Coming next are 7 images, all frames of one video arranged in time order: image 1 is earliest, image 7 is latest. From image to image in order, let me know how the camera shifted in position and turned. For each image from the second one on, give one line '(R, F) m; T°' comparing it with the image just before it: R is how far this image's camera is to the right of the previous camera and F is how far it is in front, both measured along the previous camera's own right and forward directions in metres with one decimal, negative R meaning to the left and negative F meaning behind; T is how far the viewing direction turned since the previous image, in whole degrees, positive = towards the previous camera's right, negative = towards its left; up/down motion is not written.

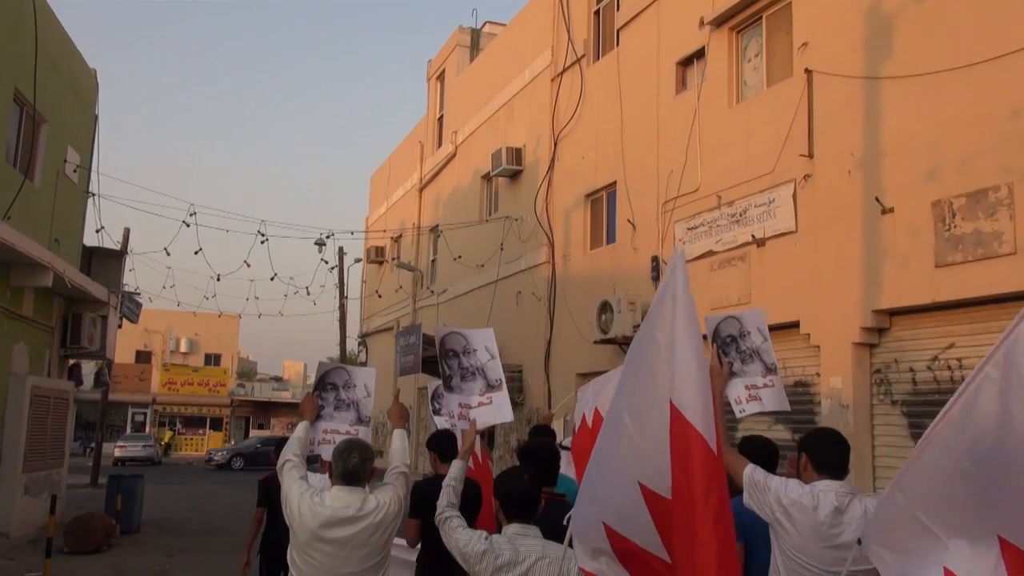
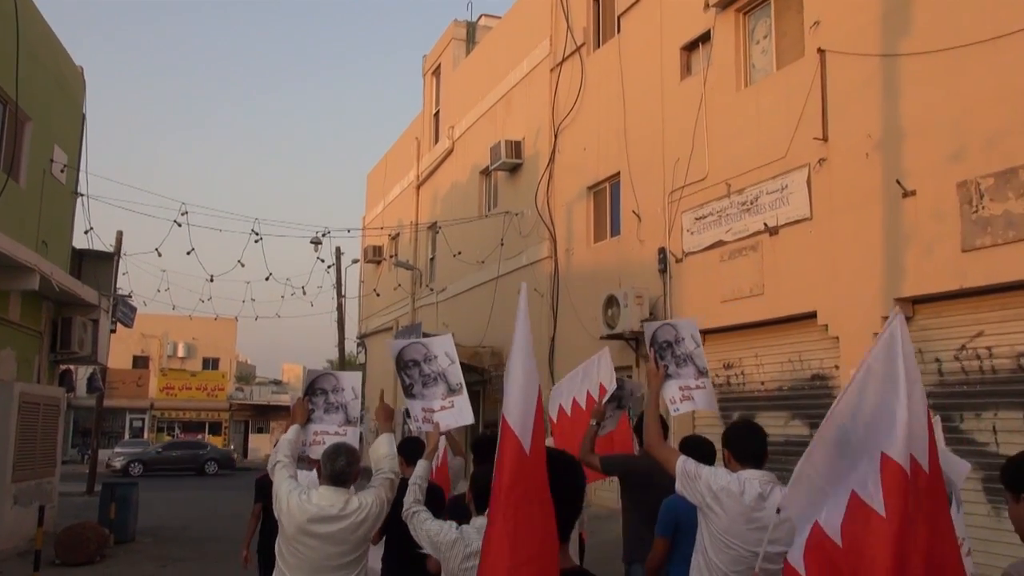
(-0.1, +0.4) m; 0°
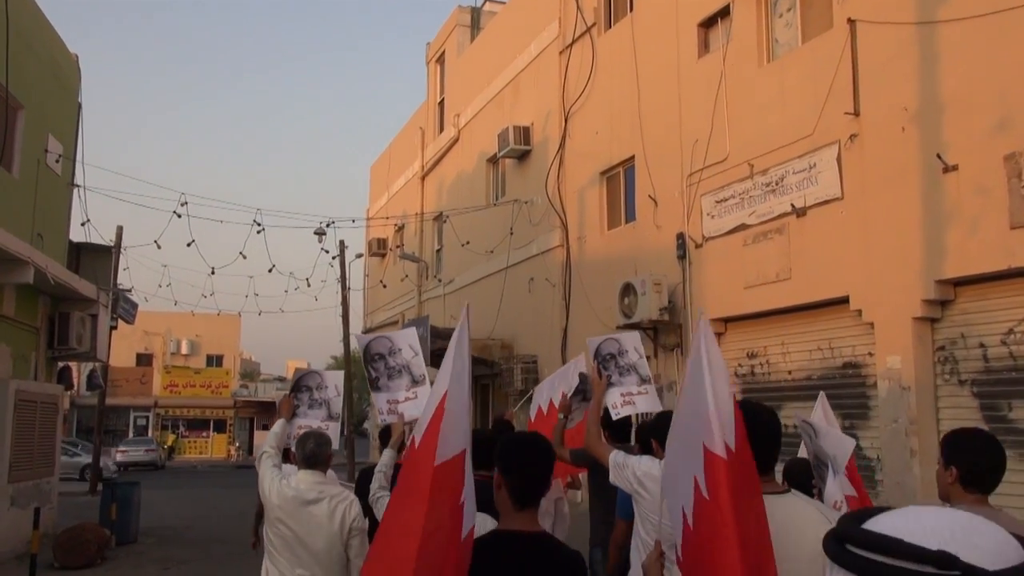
(-0.1, +0.4) m; 0°
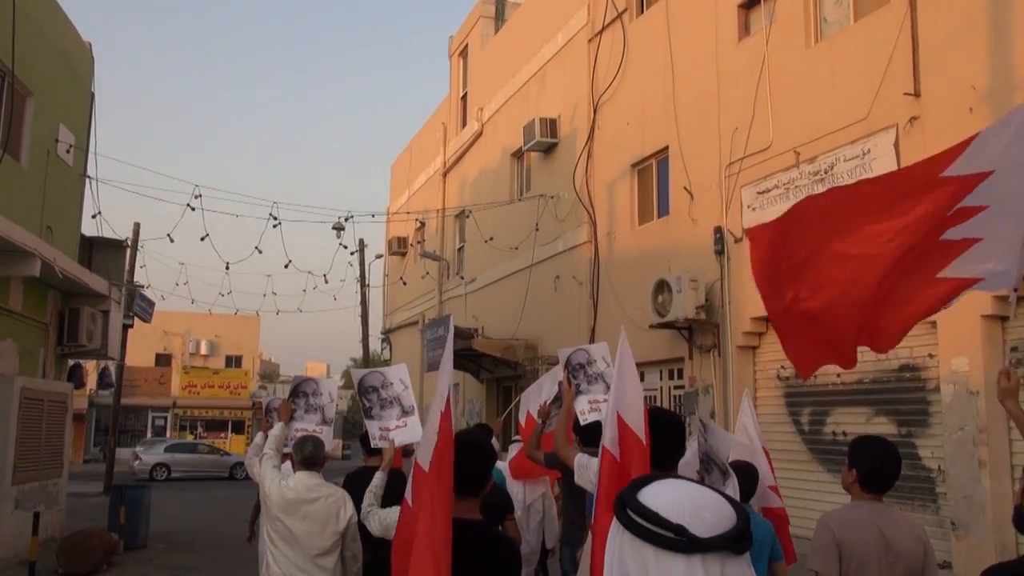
(-0.1, +0.6) m; -1°
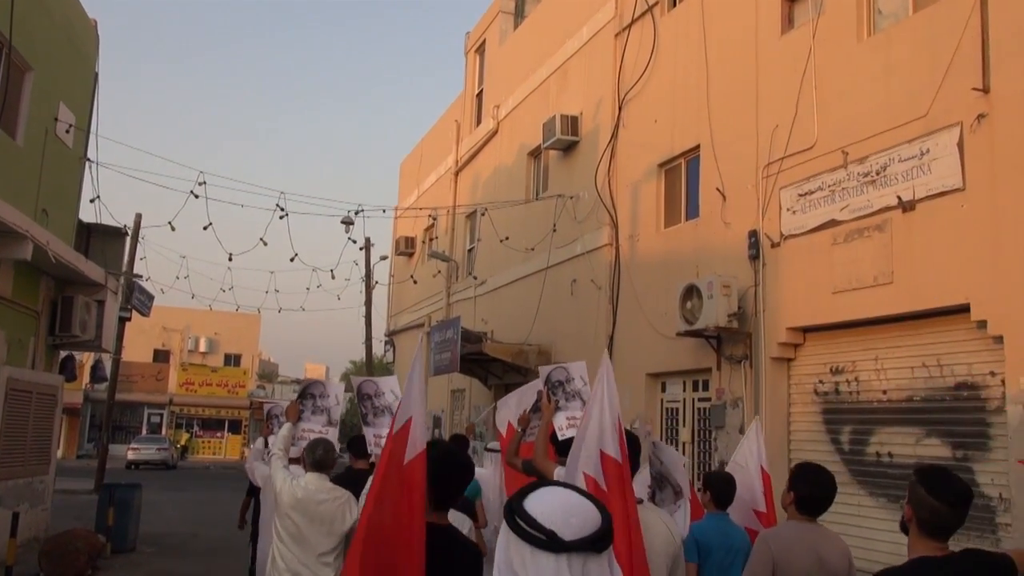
(-0.2, +0.6) m; 0°
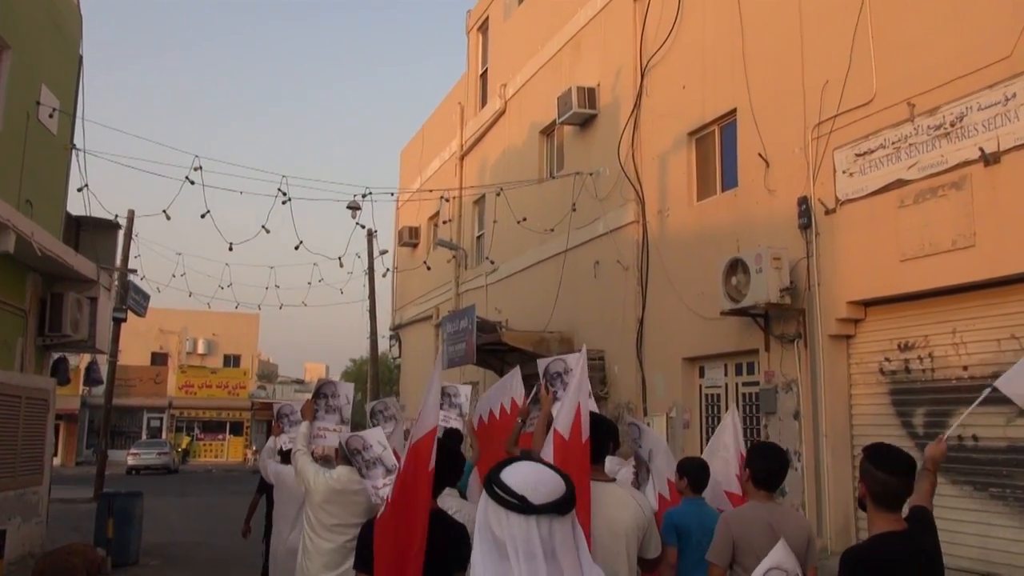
(-0.3, +0.8) m; 0°
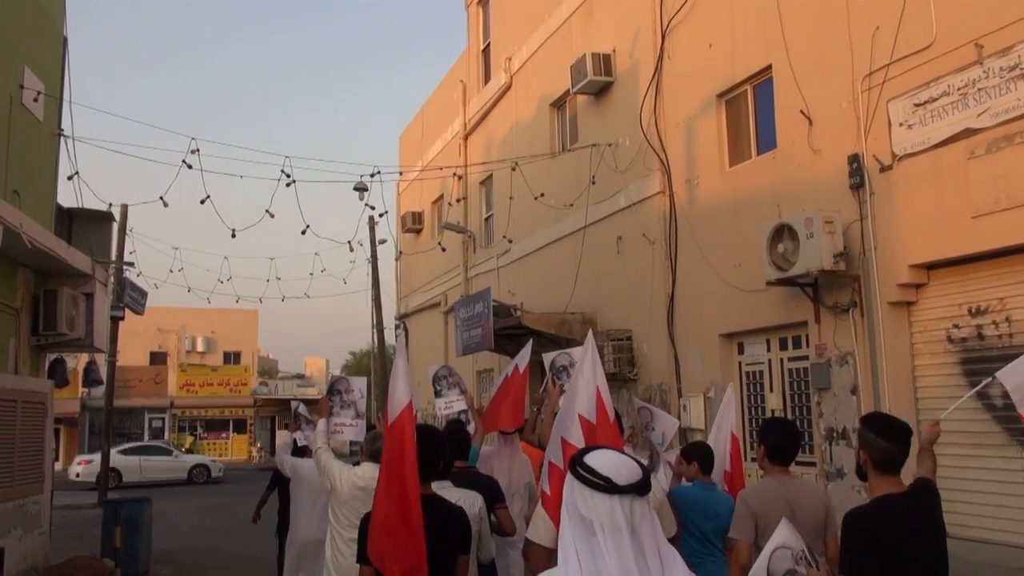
(-0.3, +0.7) m; 0°
